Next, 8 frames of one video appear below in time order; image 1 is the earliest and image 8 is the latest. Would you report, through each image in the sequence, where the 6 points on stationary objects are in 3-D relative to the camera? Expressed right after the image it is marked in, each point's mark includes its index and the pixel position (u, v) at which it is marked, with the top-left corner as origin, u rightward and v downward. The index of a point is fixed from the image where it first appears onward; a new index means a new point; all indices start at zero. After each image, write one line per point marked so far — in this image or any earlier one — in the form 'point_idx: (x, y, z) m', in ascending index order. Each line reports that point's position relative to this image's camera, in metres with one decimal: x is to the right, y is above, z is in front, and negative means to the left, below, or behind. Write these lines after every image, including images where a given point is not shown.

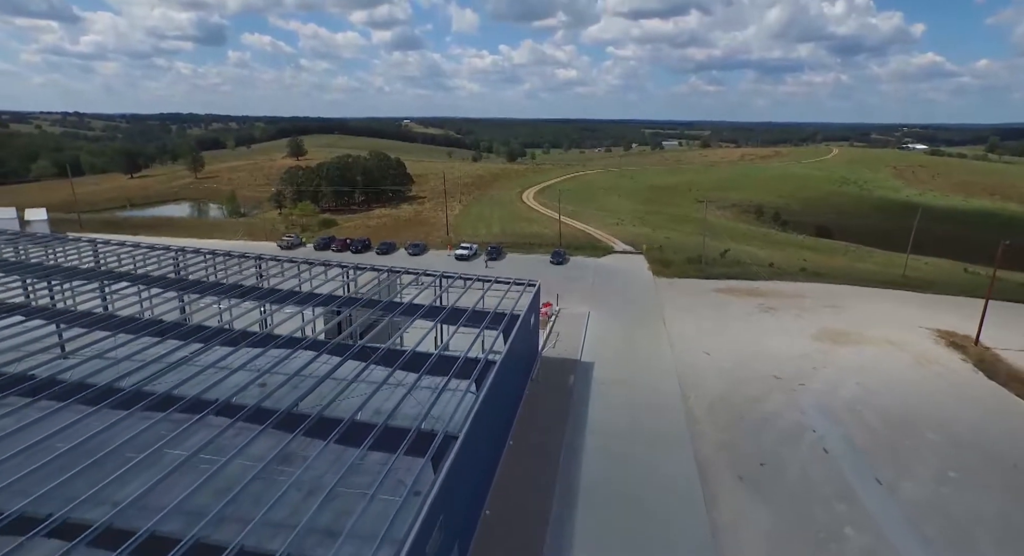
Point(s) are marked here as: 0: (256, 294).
0: (-8.6, -0.4, +18.0) m
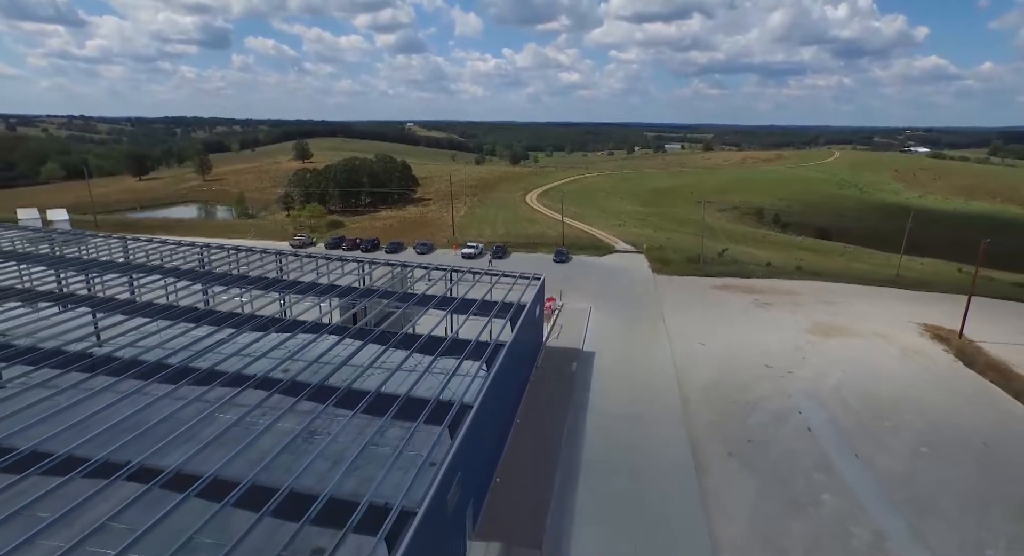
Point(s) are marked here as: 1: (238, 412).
0: (-8.3, -0.2, +19.2) m
1: (-5.7, -2.7, +11.2) m
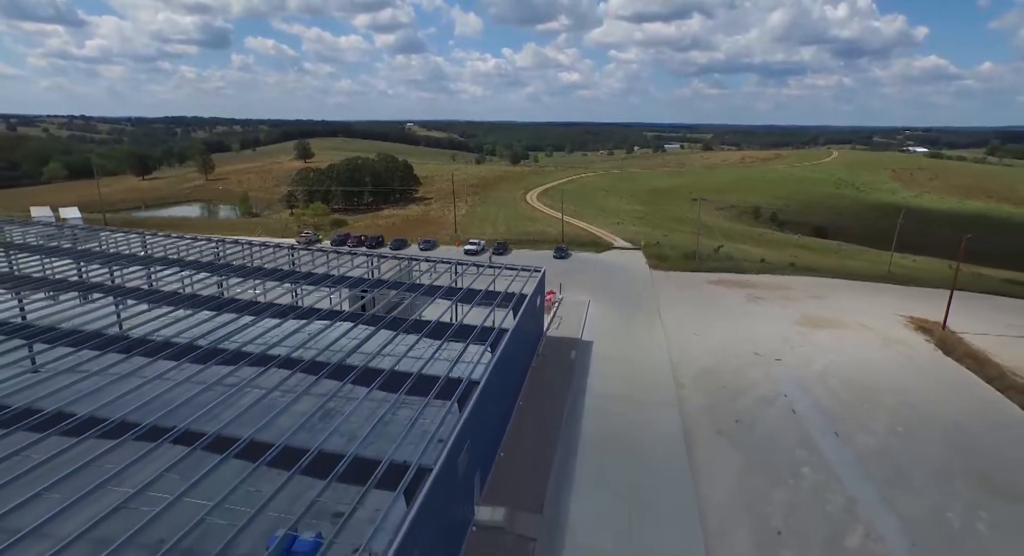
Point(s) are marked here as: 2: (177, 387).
0: (-8.3, +0.1, +20.2) m
1: (-5.6, -2.4, +12.2) m
2: (-7.4, -2.4, +11.9) m
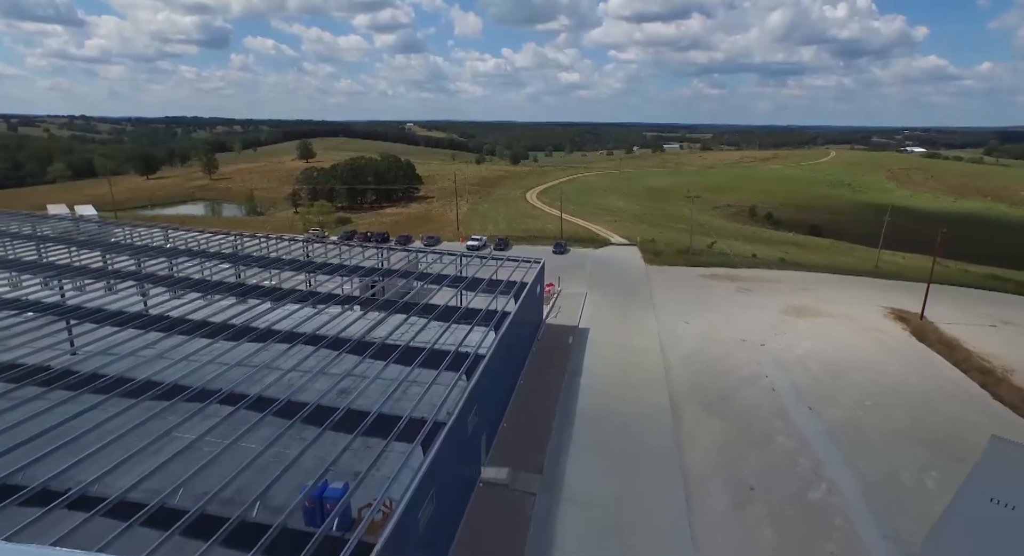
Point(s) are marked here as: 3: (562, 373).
0: (-8.2, +0.5, +21.6) m
1: (-5.6, -2.0, +13.6) m
2: (-7.4, -2.0, +13.3) m
3: (+1.8, -3.3, +18.5) m
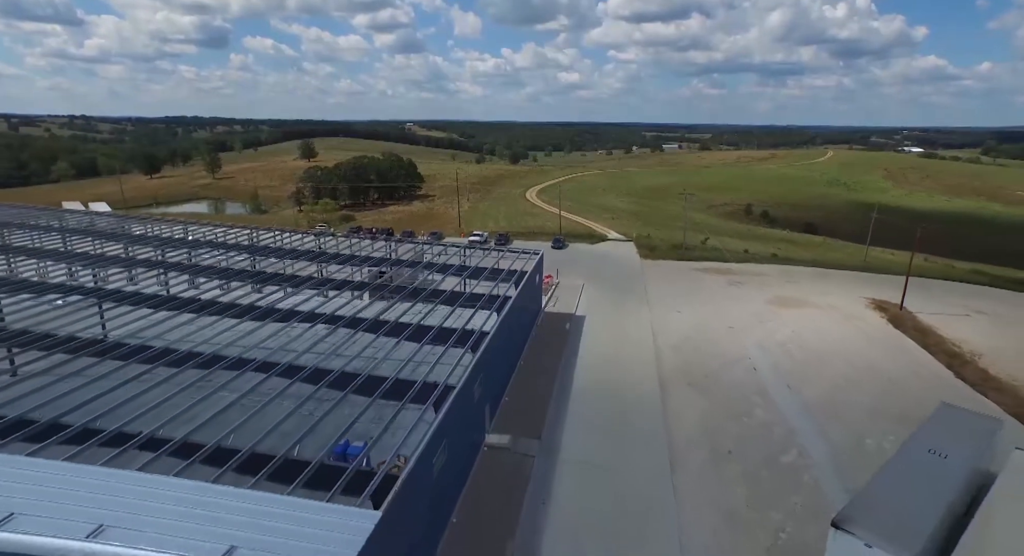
0: (-8.2, +0.9, +22.9) m
1: (-5.5, -1.6, +15.0) m
2: (-7.3, -1.6, +14.7) m
3: (+1.8, -2.9, +19.9) m
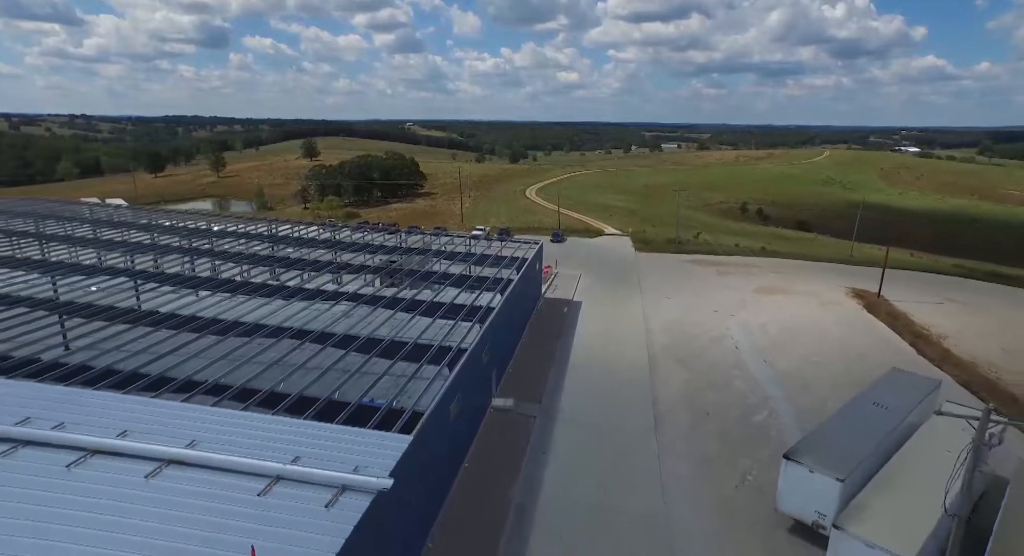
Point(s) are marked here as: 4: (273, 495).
0: (-8.1, +1.5, +24.7) m
1: (-5.5, -1.1, +16.8) m
2: (-7.2, -1.0, +16.5) m
3: (+1.9, -2.3, +21.7) m
4: (-3.5, -3.2, +7.9) m
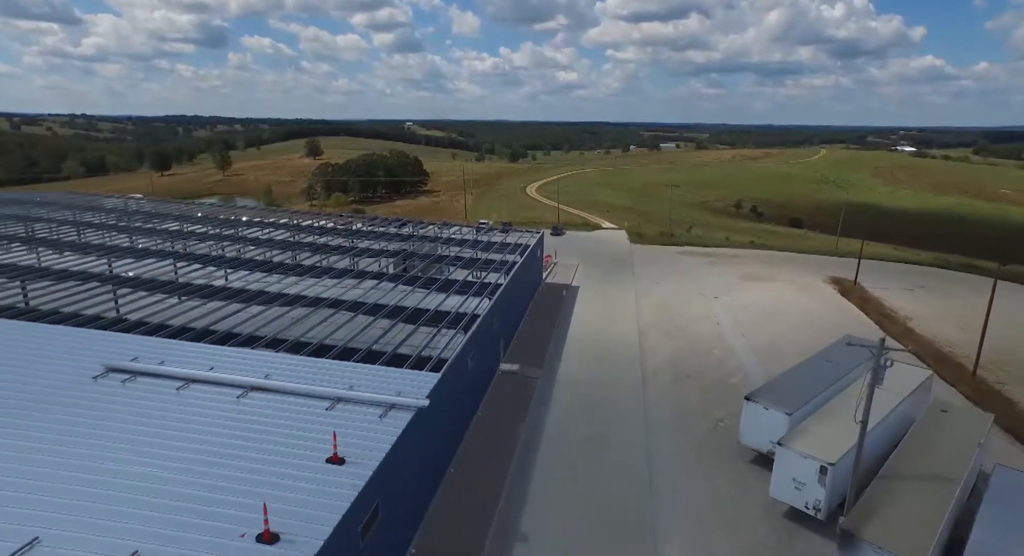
0: (-8.0, +2.2, +27.0) m
1: (-5.3, -0.4, +19.0) m
2: (-7.1, -0.3, +18.7) m
3: (+2.0, -1.6, +23.9) m
4: (-3.3, -2.5, +10.1) m
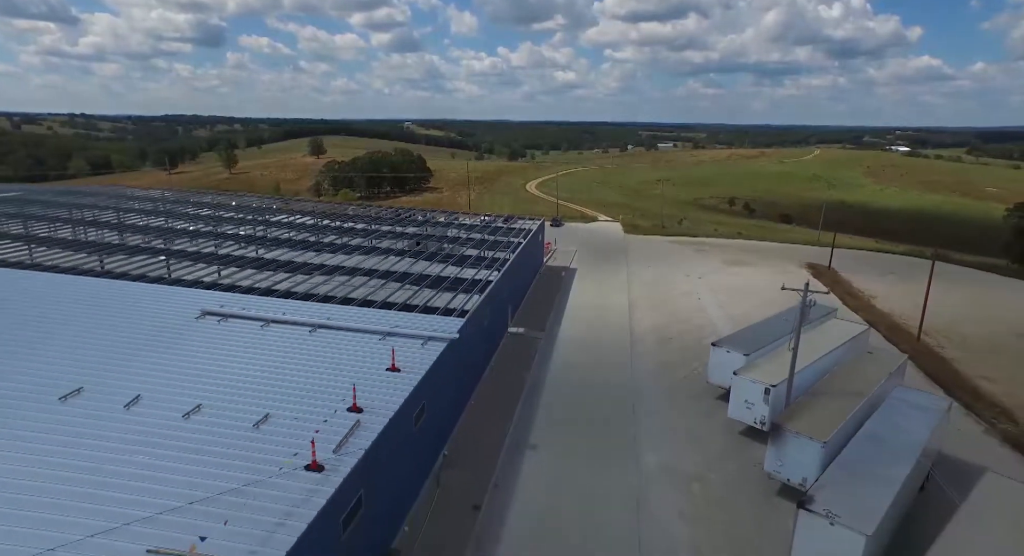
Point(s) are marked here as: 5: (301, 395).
0: (-7.7, +3.1, +29.8) m
1: (-5.0, +0.6, +21.9) m
2: (-6.8, +0.6, +21.6) m
3: (+2.3, -0.7, +26.9) m
4: (-3.0, -1.5, +13.0) m
5: (-4.1, -2.3, +10.3) m
